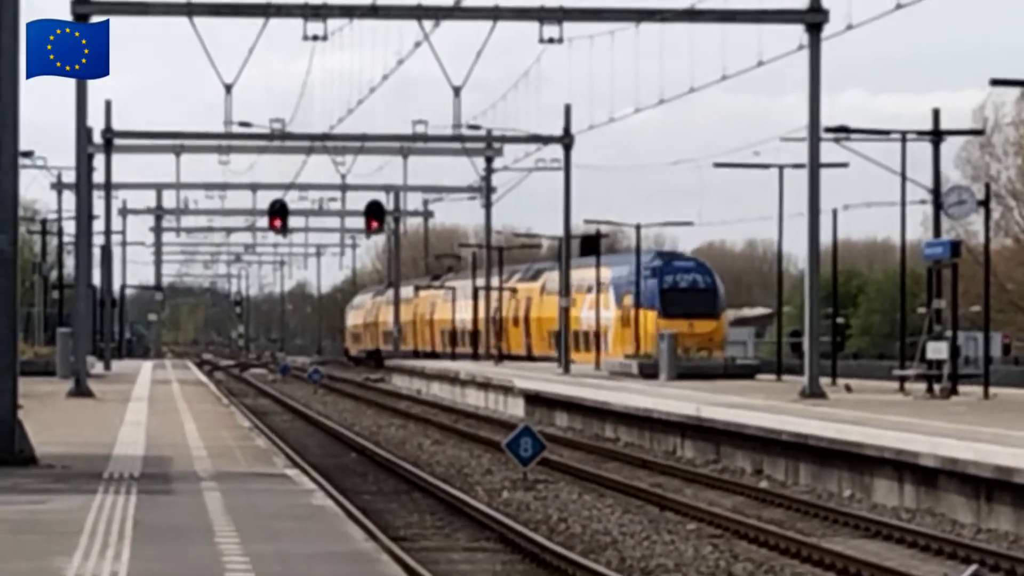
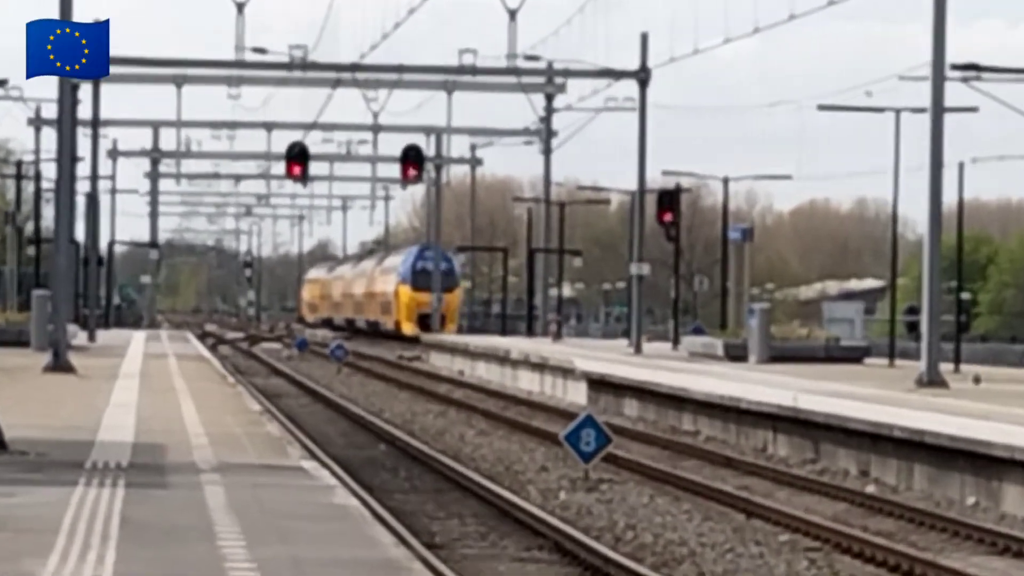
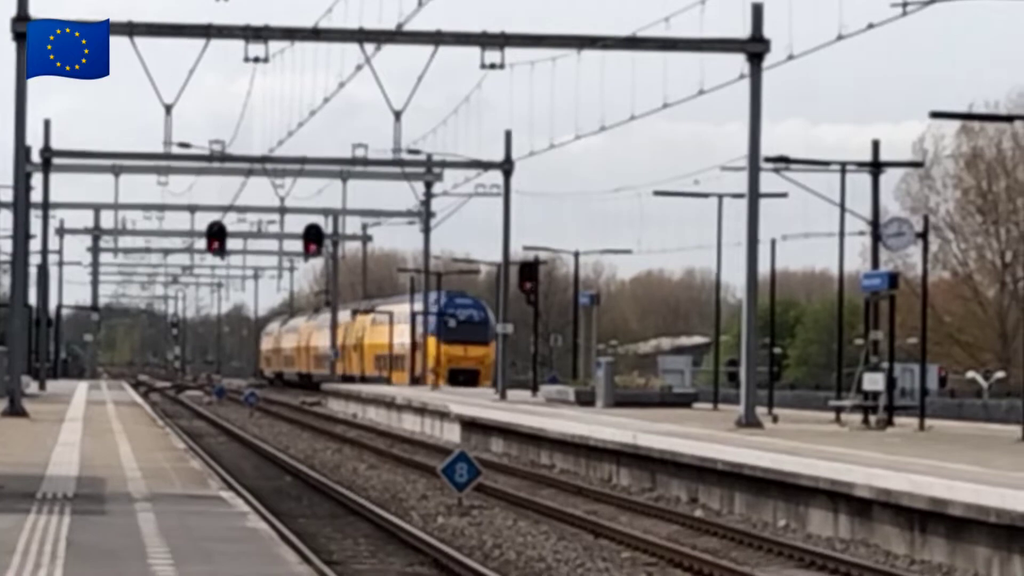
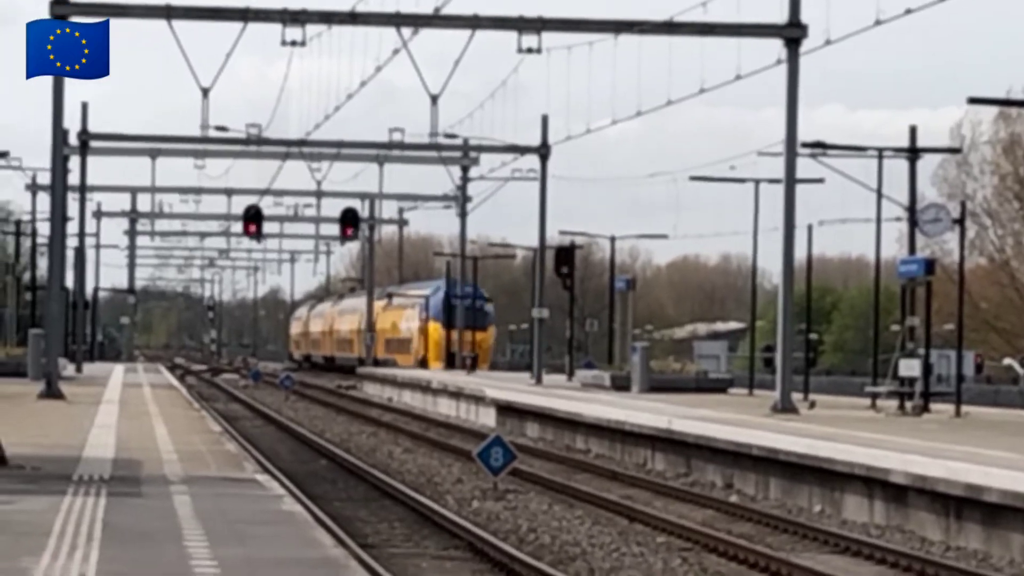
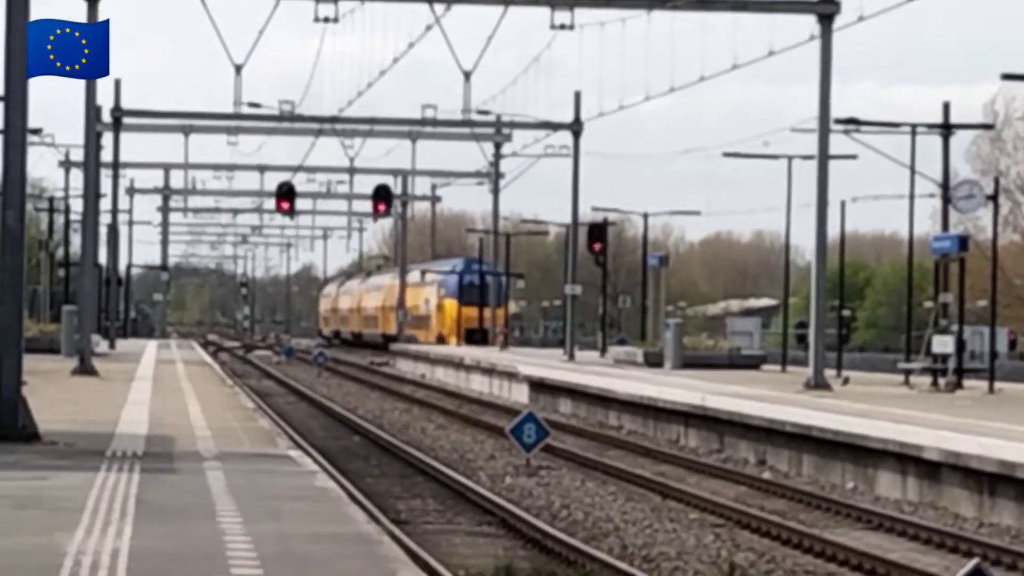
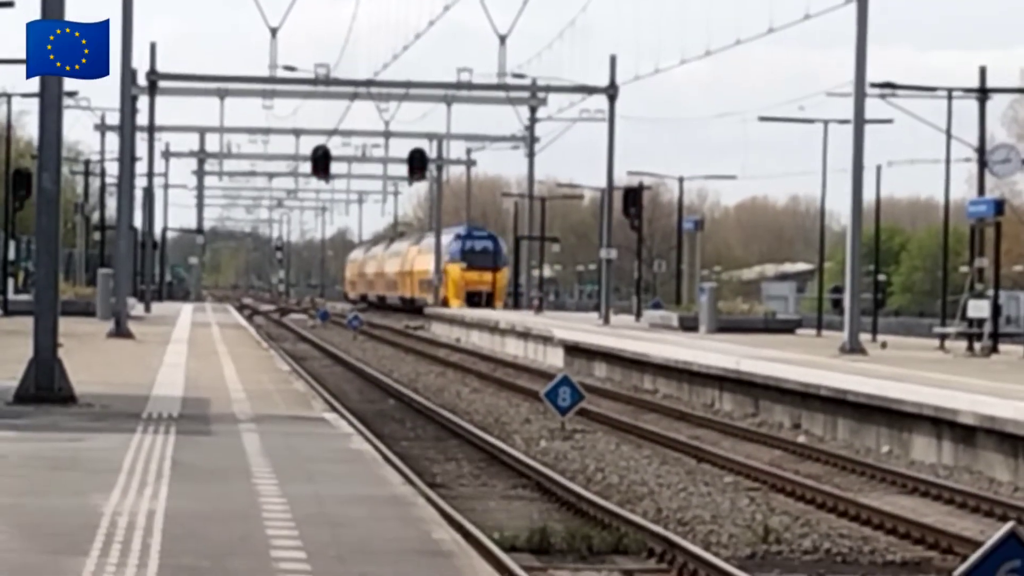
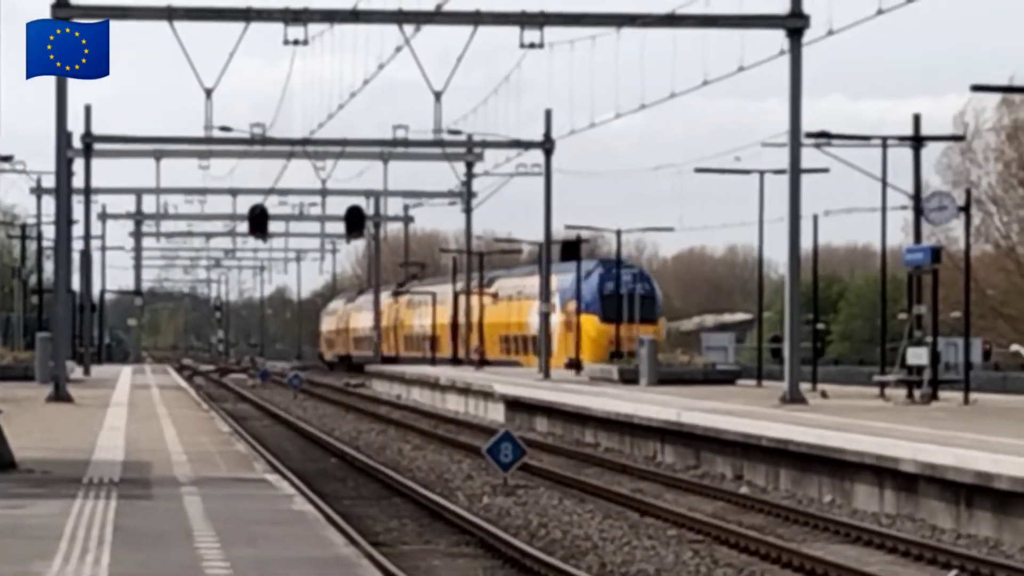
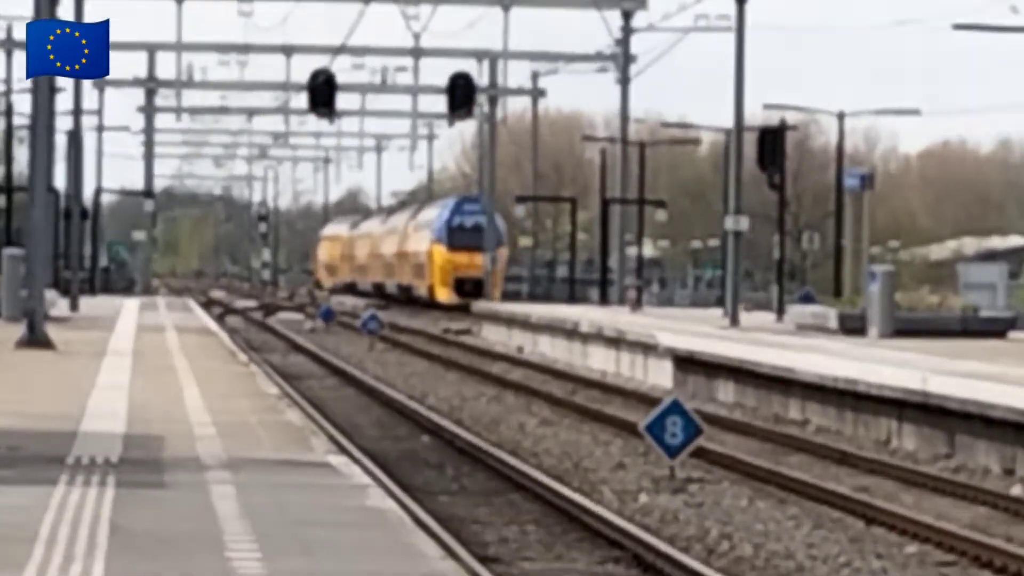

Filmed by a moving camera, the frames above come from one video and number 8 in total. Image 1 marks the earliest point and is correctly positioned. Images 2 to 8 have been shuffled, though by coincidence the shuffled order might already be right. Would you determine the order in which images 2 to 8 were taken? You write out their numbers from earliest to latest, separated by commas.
7, 3, 4, 5, 6, 2, 8
